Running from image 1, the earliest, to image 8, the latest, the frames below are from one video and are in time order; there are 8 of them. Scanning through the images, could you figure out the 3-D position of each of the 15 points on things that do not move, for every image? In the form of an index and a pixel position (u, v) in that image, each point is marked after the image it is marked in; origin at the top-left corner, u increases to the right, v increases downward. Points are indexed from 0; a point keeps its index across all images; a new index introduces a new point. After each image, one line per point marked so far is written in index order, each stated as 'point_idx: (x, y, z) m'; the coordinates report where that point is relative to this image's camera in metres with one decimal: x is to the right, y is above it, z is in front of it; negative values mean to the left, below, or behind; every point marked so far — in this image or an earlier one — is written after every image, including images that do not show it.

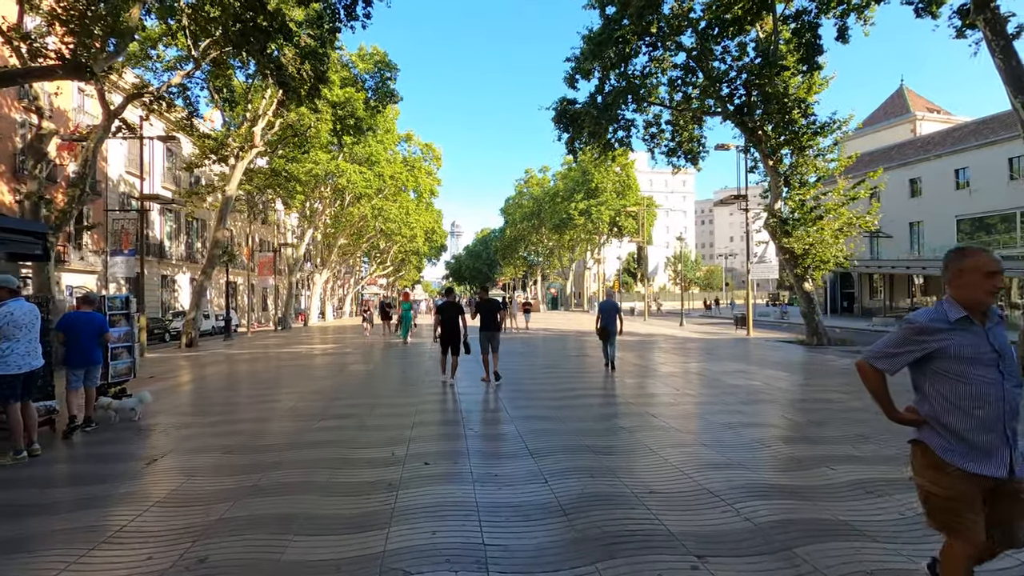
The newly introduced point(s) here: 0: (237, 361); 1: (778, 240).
0: (-9.6, -2.5, +18.4) m
1: (+8.3, +1.5, +16.8) m
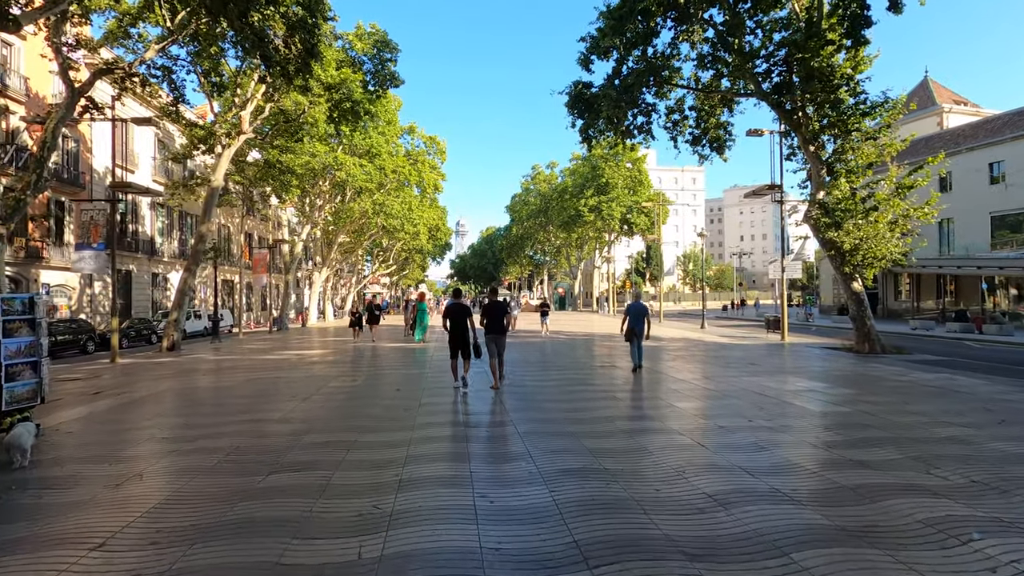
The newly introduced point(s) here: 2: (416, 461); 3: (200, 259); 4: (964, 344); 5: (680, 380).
0: (-9.3, -2.5, +16.7) m
1: (+8.7, +1.5, +15.0) m
2: (-1.1, -1.9, +6.0) m
3: (-11.2, +1.0, +19.1) m
4: (+14.8, -1.8, +17.3) m
5: (+3.7, -1.9, +11.6) m
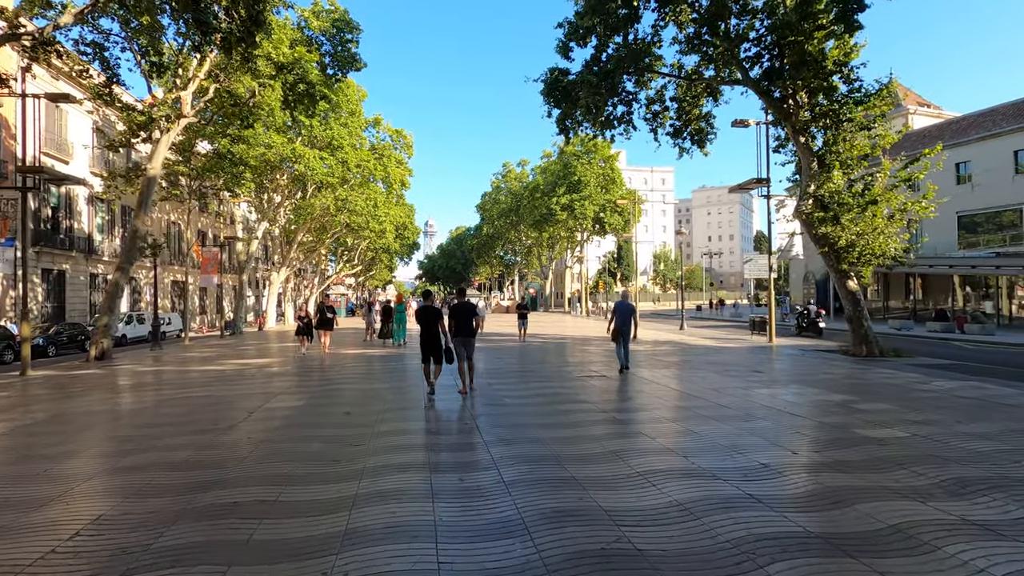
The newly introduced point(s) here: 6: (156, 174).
0: (-10.1, -2.5, +14.8) m
1: (+8.0, +1.5, +14.1) m
2: (-1.2, -1.9, +4.6) m
3: (-12.1, +1.0, +17.0) m
4: (+13.9, -1.8, +16.8) m
5: (+3.2, -1.8, +10.4) m
6: (-12.0, +3.8, +17.9) m
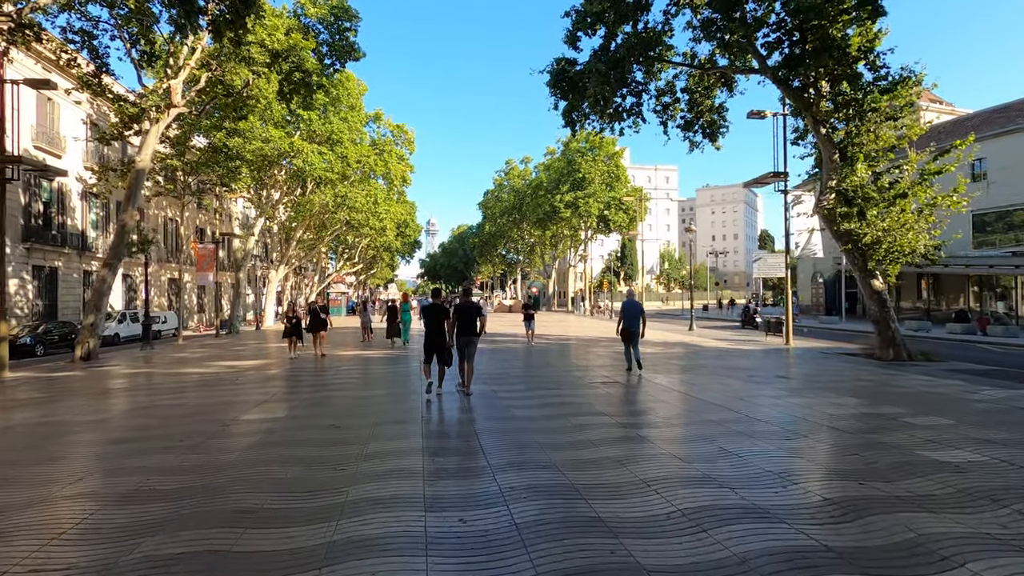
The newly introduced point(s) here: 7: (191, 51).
0: (-10.0, -2.4, +14.1) m
1: (+8.1, +1.5, +13.4) m
2: (-1.2, -1.8, +3.9) m
3: (-12.0, +1.1, +16.3) m
4: (+14.0, -1.8, +16.0) m
5: (+3.3, -1.8, +9.7) m
6: (-11.8, +3.9, +17.1) m
7: (-10.7, +7.9, +17.8) m
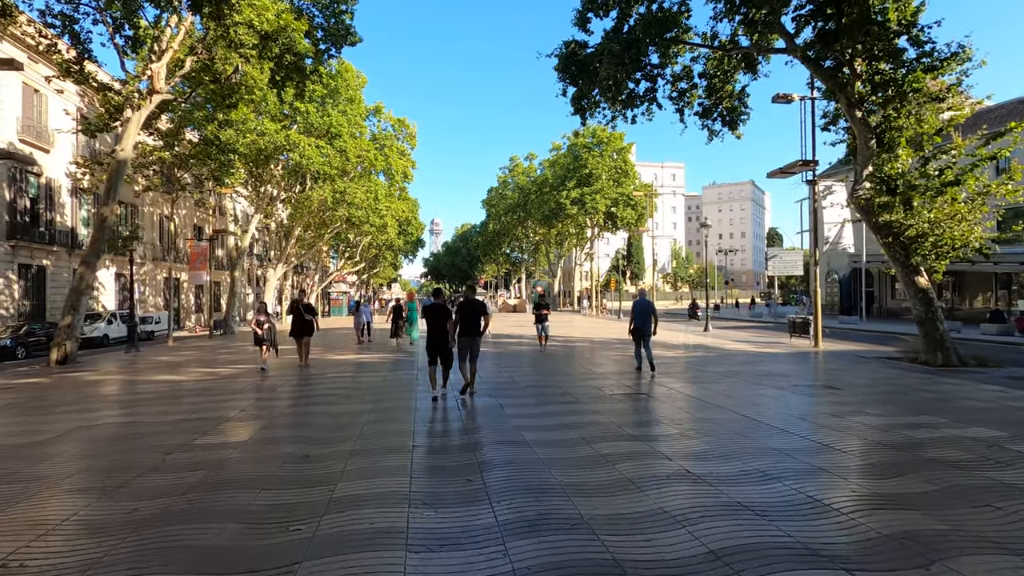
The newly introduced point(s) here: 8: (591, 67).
0: (-9.8, -2.4, +13.0) m
1: (+8.3, +1.6, +12.2) m
2: (-1.1, -1.8, +2.8) m
3: (-11.8, +1.1, +15.3) m
4: (+14.2, -1.7, +14.8) m
5: (+3.4, -1.8, +8.5) m
6: (-11.6, +4.0, +16.1) m
7: (-10.6, +8.0, +16.8) m
8: (+2.4, +6.7, +16.3) m
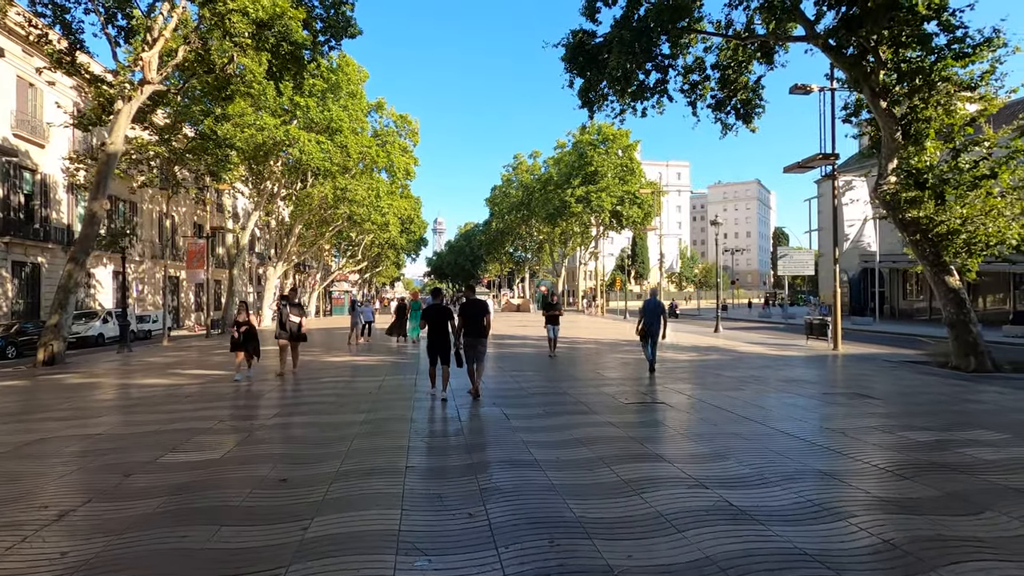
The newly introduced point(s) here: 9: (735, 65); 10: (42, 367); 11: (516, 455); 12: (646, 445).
0: (-9.7, -2.3, +12.5) m
1: (+8.4, +1.6, +11.5) m
2: (-1.0, -1.8, +2.1) m
3: (-11.7, +1.2, +14.7) m
4: (+14.3, -1.8, +14.1) m
5: (+3.5, -1.8, +7.9) m
6: (-11.5, +4.0, +15.5) m
7: (-10.4, +8.0, +16.2) m
8: (+2.5, +6.8, +15.6) m
9: (+6.5, +6.5, +15.5) m
10: (-12.6, -2.1, +14.3) m
11: (0.0, -1.8, +5.4) m
12: (+1.4, -1.7, +5.8) m
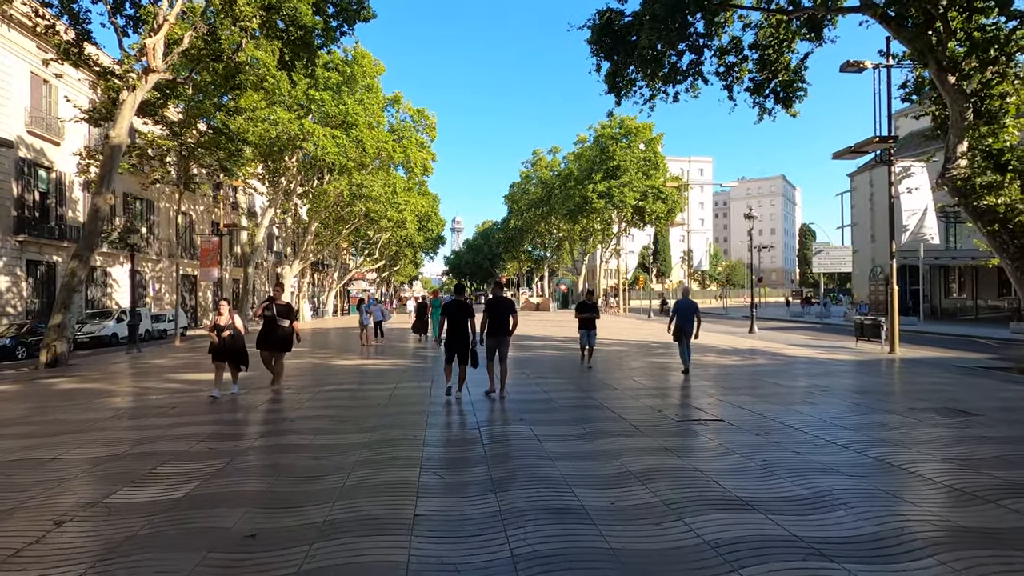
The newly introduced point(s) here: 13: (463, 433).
0: (-9.2, -2.3, +11.8) m
1: (+8.8, +1.7, +10.2) m
2: (-0.8, -1.8, +1.2) m
3: (-11.1, +1.2, +14.1) m
4: (+14.9, -1.7, +12.6) m
5: (+3.9, -1.7, +6.8) m
6: (-10.9, +4.1, +14.9) m
7: (-9.8, +8.1, +15.5) m
8: (+3.2, +6.8, +14.5) m
9: (+7.1, +6.6, +14.3) m
10: (-12.0, -2.1, +13.7) m
11: (+0.3, -1.8, +4.4) m
12: (+1.7, -1.7, +4.8) m
13: (-0.5, -1.8, +5.6) m
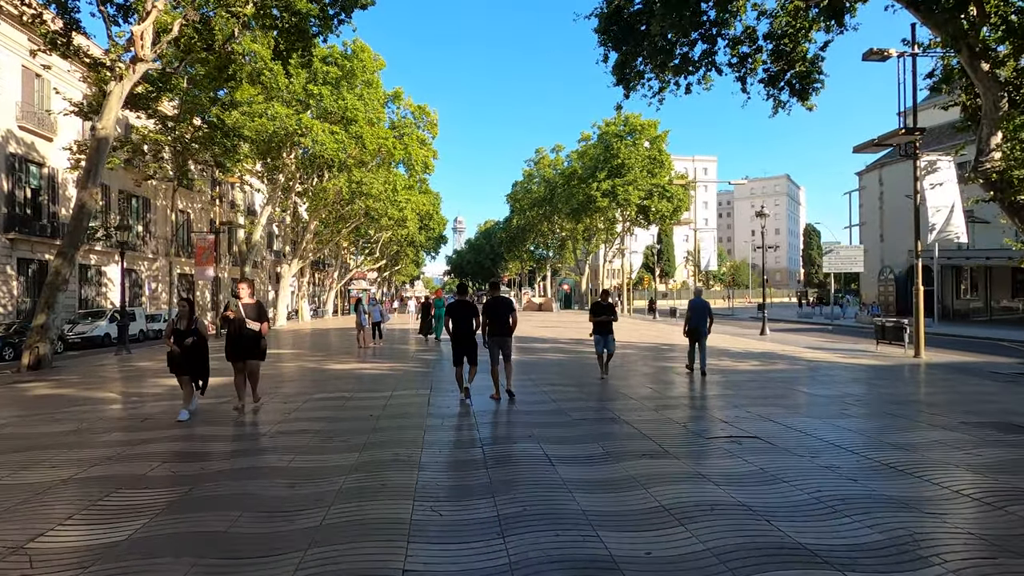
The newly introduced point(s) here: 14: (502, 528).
0: (-9.1, -2.3, +11.2) m
1: (+8.9, +1.6, +9.6) m
2: (-0.8, -1.8, +0.6) m
3: (-10.9, +1.2, +13.5) m
4: (+15.0, -1.7, +11.9) m
5: (+4.0, -1.7, +6.1) m
6: (-10.8, +4.1, +14.3) m
7: (-9.6, +8.1, +14.9) m
8: (+3.3, +6.8, +13.9) m
9: (+7.2, +6.6, +13.6) m
10: (-11.9, -2.1, +13.1) m
11: (+0.4, -1.8, +3.8) m
12: (+1.8, -1.7, +4.1) m
13: (-0.4, -1.8, +5.0) m
14: (0.0, -1.8, +4.0) m
